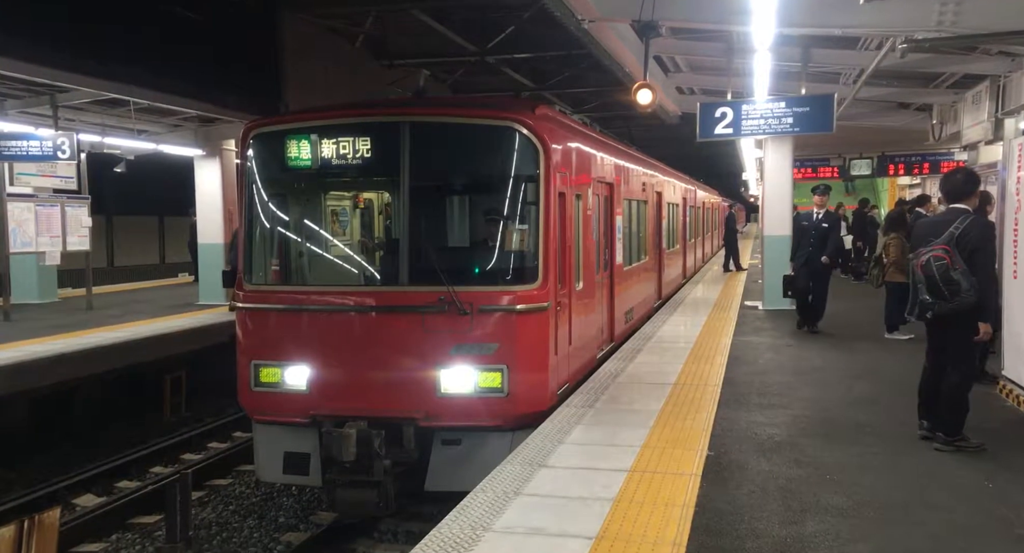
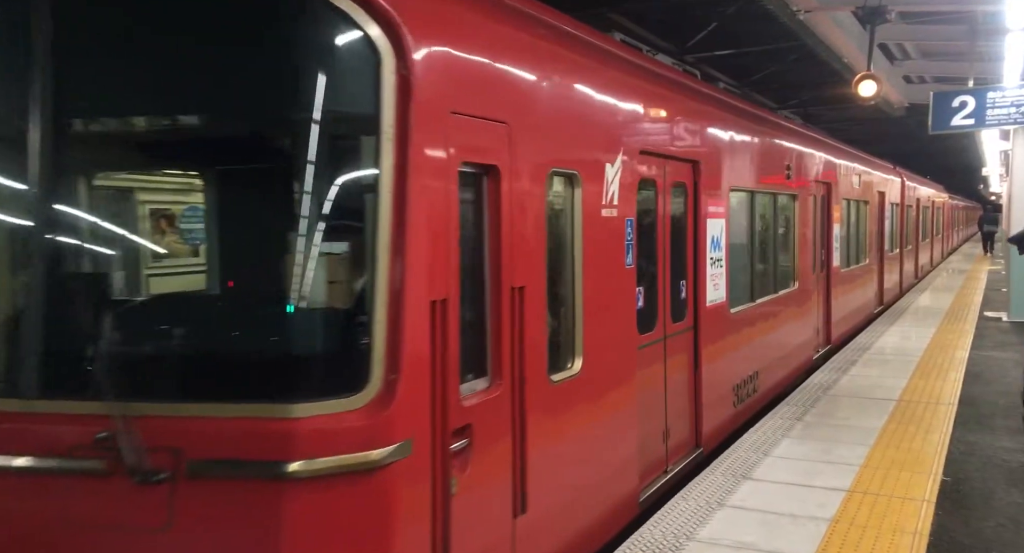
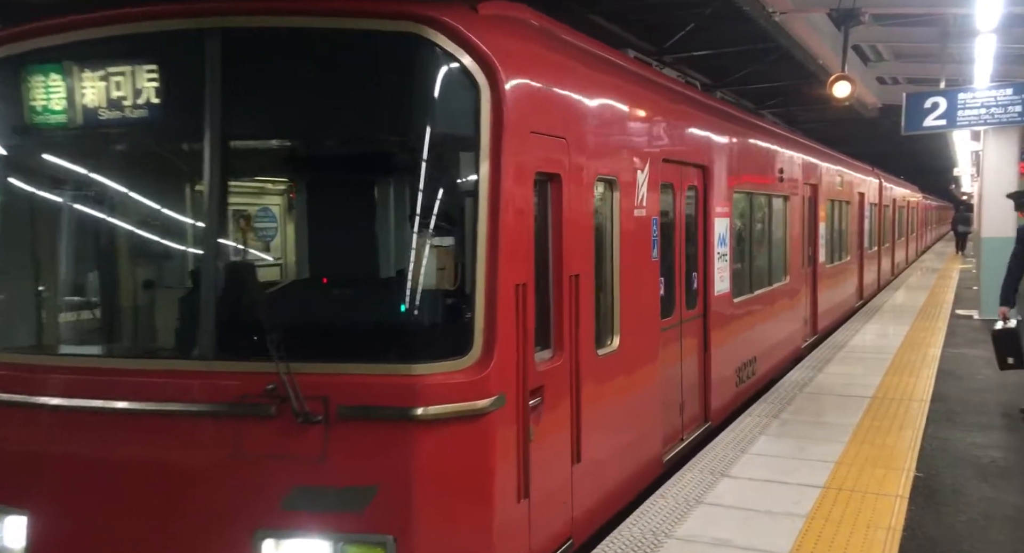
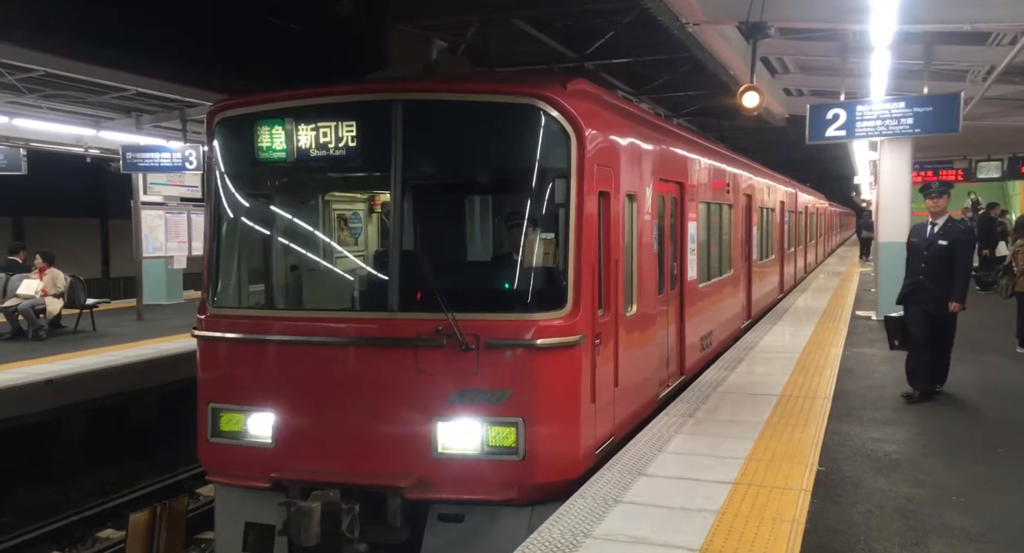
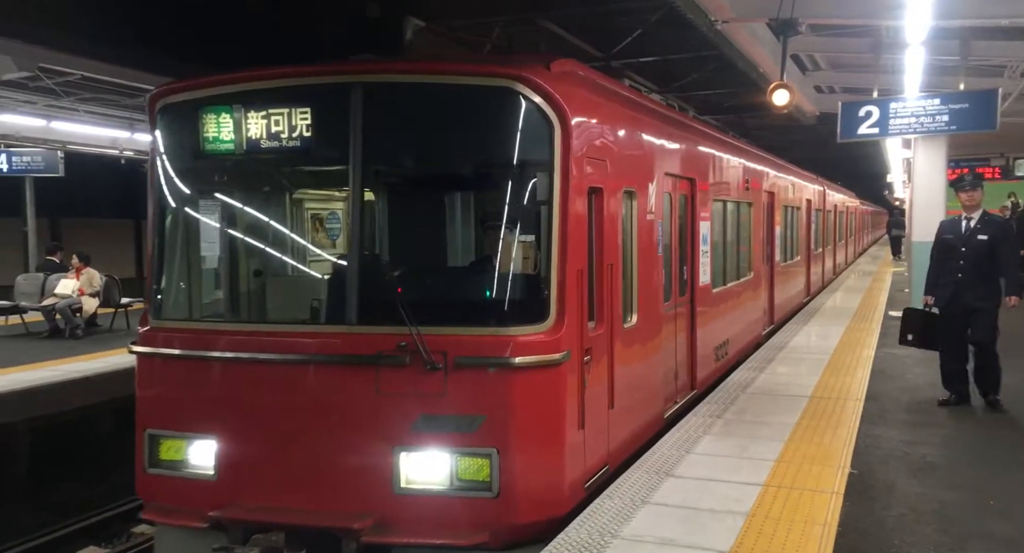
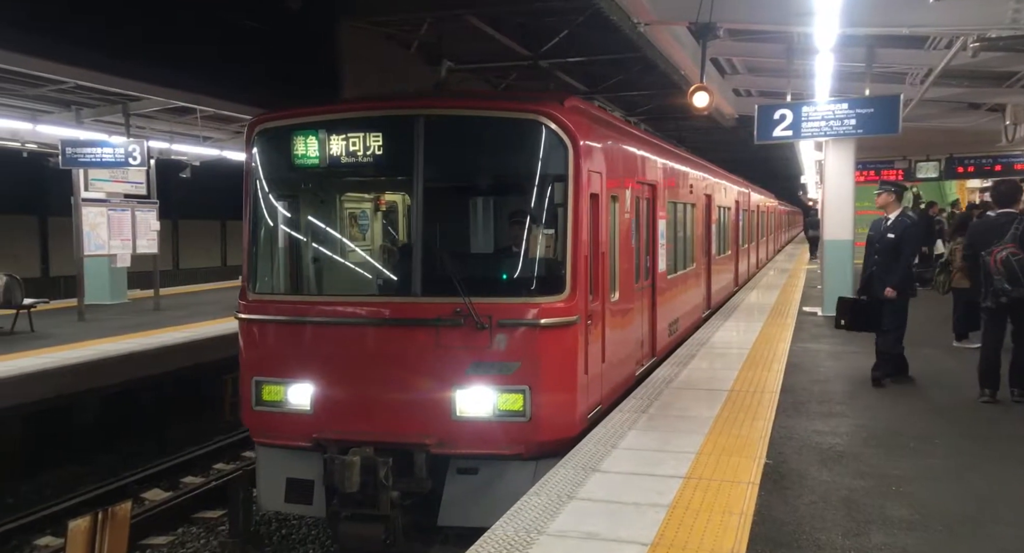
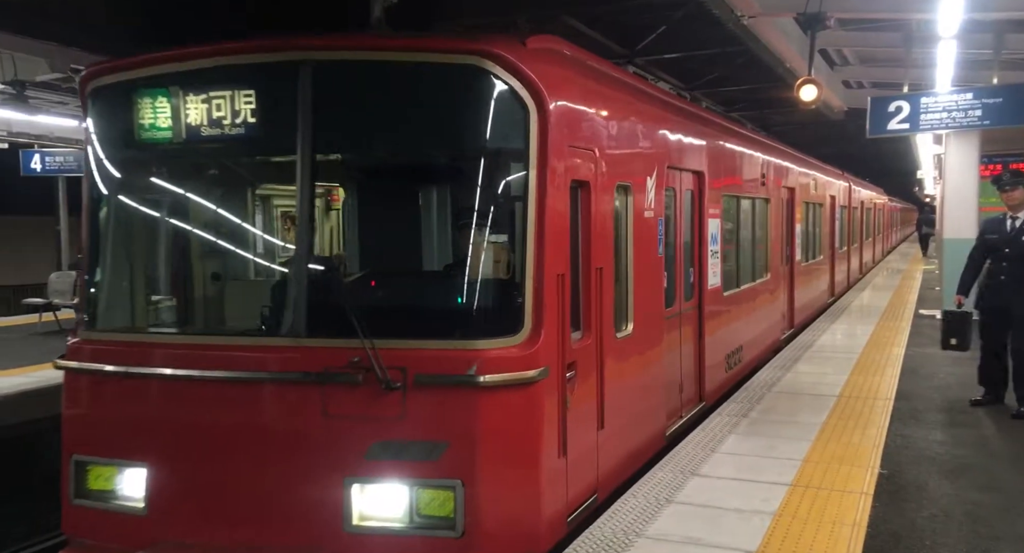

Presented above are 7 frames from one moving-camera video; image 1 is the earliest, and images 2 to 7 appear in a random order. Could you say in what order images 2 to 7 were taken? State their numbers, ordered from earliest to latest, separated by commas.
6, 4, 5, 7, 3, 2
